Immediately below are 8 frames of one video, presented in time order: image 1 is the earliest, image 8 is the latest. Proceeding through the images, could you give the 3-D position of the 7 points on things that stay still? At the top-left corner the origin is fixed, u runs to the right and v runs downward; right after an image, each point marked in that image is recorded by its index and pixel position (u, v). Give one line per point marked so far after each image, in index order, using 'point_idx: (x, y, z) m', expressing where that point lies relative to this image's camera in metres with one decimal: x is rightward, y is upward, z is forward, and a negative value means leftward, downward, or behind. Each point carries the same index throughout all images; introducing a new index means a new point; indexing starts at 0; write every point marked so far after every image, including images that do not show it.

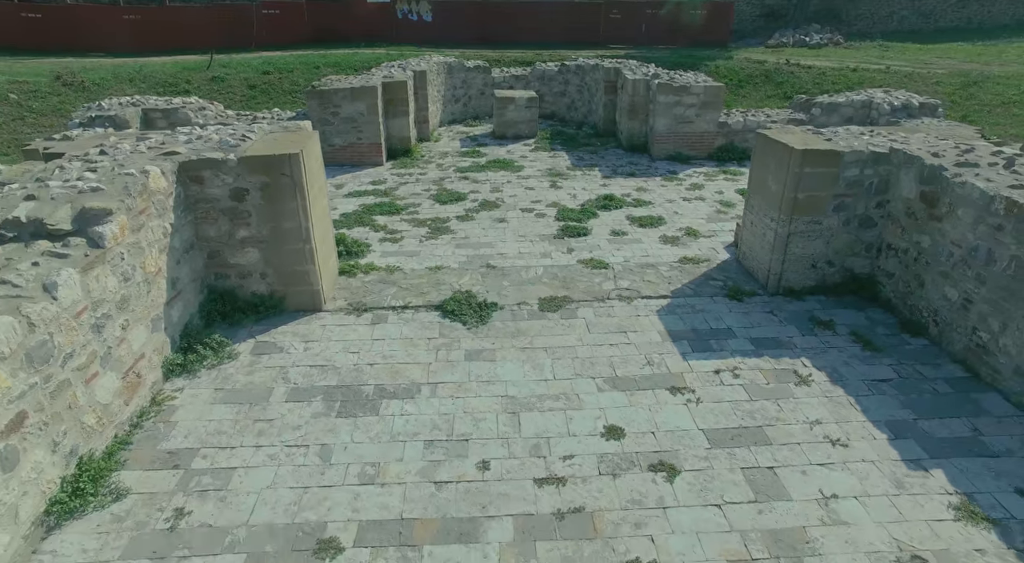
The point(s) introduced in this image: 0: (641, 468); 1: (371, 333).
0: (+0.8, -1.1, +3.7) m
1: (-1.2, -0.4, +5.1) m
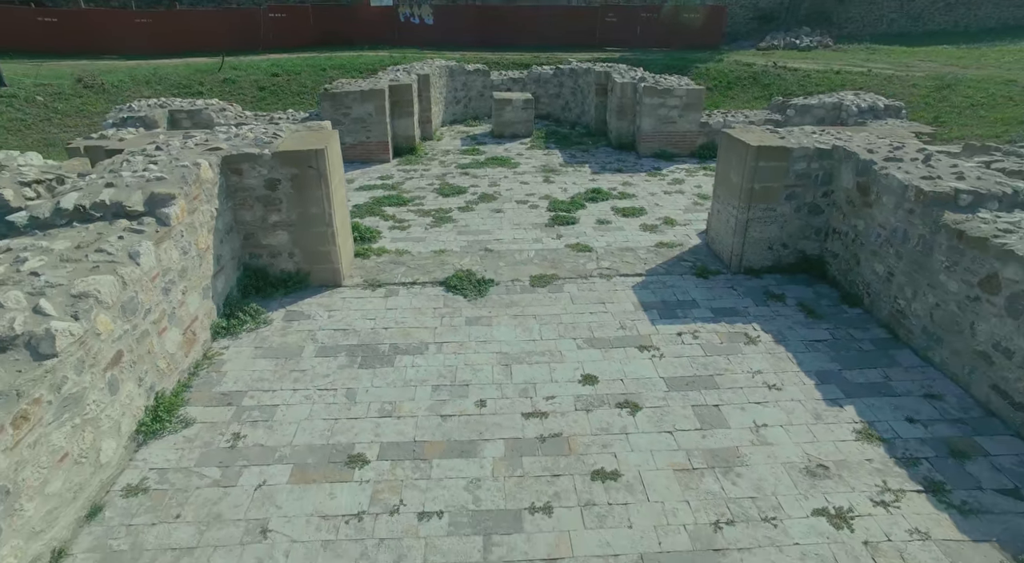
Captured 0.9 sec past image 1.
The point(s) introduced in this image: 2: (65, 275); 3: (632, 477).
0: (+0.7, -0.9, +4.5) m
1: (-1.3, -0.2, +6.0) m
2: (-2.9, 0.0, +3.9) m
3: (+0.8, -1.3, +3.9) m
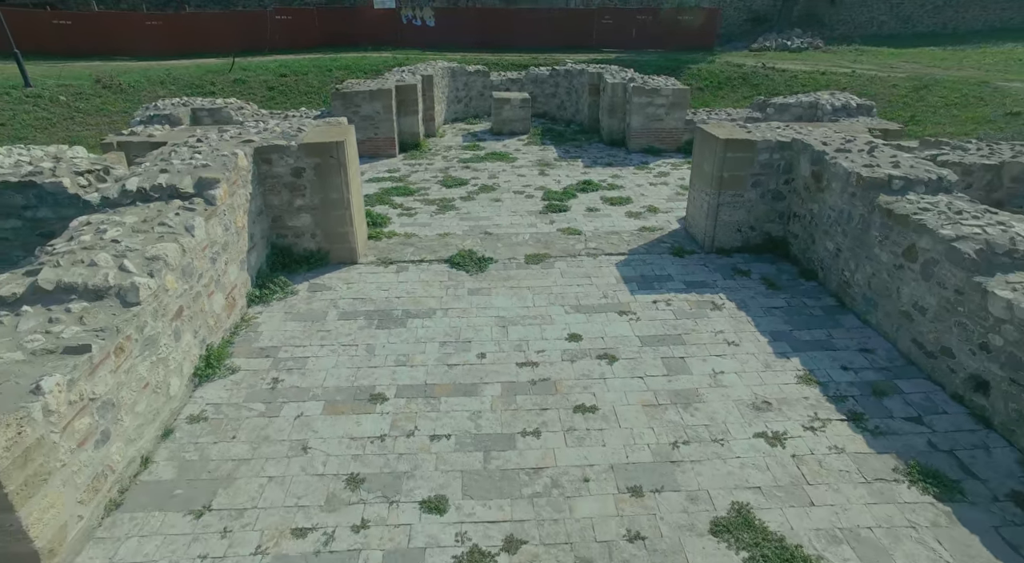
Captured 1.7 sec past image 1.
0: (+0.7, -0.7, +5.3) m
1: (-1.3, 0.0, +6.8) m
2: (-2.9, +0.3, +4.7) m
3: (+0.7, -1.0, +4.7) m
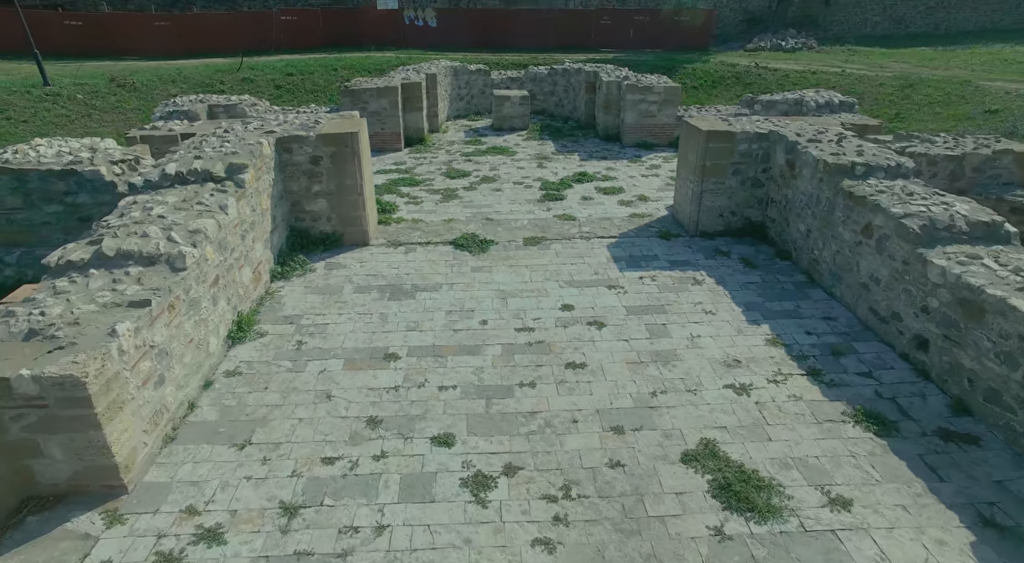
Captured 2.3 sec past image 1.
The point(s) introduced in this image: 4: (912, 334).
0: (+0.7, -0.4, +6.0) m
1: (-1.3, +0.3, +7.4) m
2: (-2.9, +0.6, +5.3) m
3: (+0.7, -0.7, +5.3) m
4: (+3.5, -0.5, +5.2) m
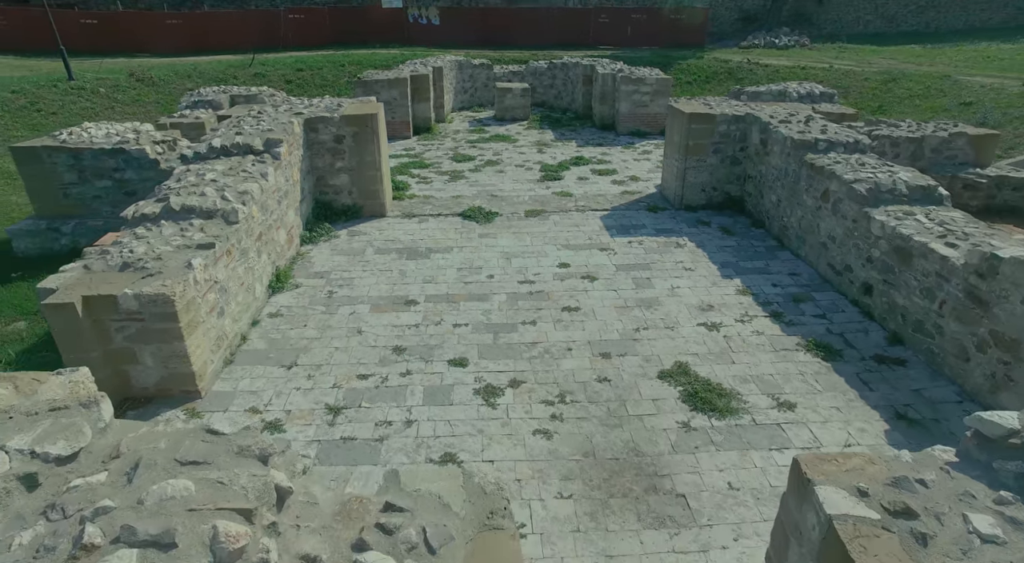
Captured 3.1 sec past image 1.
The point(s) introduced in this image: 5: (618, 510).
0: (+0.7, +0.1, +6.8) m
1: (-1.3, +0.8, +8.2) m
2: (-2.9, +1.0, +6.2) m
3: (+0.8, -0.3, +6.2) m
4: (+3.5, 0.0, +6.1) m
5: (+0.7, -1.5, +3.8) m
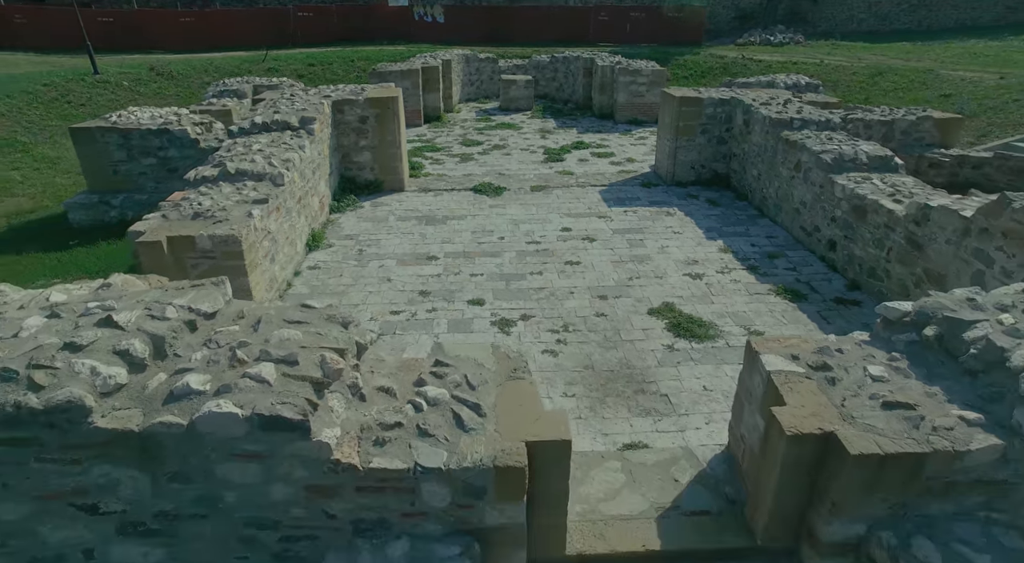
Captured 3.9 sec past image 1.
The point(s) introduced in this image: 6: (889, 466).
0: (+0.8, +0.5, +7.7) m
1: (-1.2, +1.2, +9.1) m
2: (-2.8, +1.5, +7.0) m
3: (+0.9, +0.2, +7.0) m
4: (+3.6, +0.5, +6.9) m
5: (+0.8, -1.0, +4.7) m
6: (+1.8, -0.9, +2.9) m
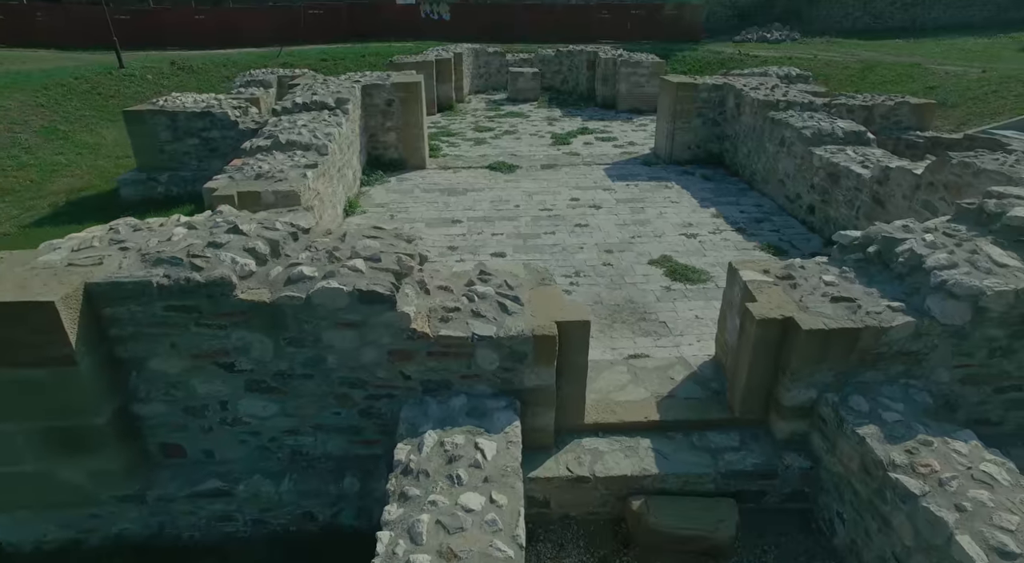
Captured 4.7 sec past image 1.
0: (+1.0, +1.1, +8.6) m
1: (-1.0, +1.8, +10.0) m
2: (-2.6, +2.0, +7.9) m
3: (+1.1, +0.7, +7.9) m
4: (+3.8, +1.0, +7.8) m
5: (+1.0, -0.4, +5.6) m
6: (+2.0, -0.4, +3.8) m
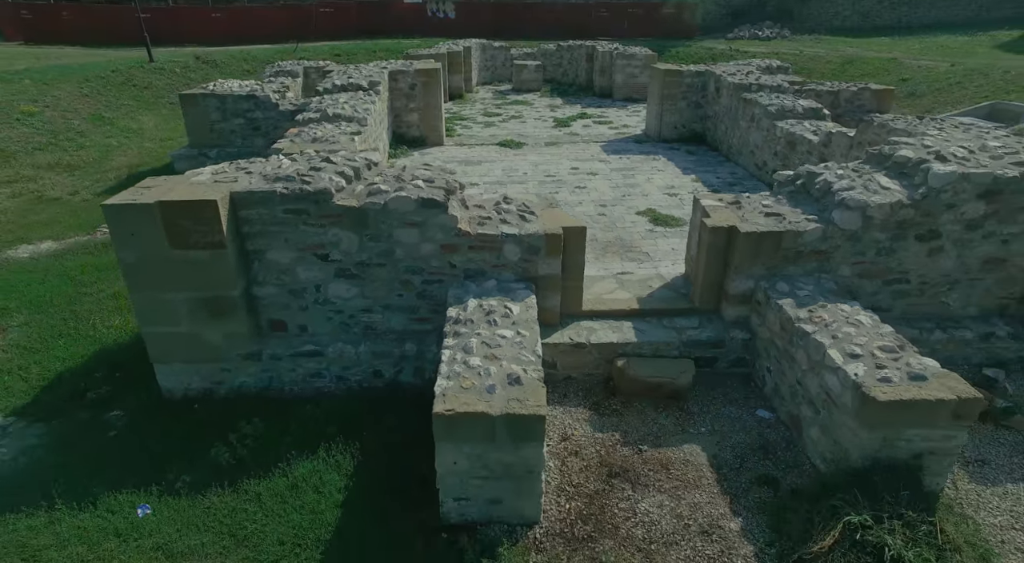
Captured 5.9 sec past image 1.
0: (+1.2, +1.8, +10.0) m
1: (-0.8, +2.5, +11.4) m
2: (-2.4, +2.8, +9.4) m
3: (+1.2, +1.5, +9.3) m
4: (+4.0, +1.7, +9.3) m
5: (+1.1, +0.3, +7.0) m
6: (+2.2, +0.4, +5.2) m
